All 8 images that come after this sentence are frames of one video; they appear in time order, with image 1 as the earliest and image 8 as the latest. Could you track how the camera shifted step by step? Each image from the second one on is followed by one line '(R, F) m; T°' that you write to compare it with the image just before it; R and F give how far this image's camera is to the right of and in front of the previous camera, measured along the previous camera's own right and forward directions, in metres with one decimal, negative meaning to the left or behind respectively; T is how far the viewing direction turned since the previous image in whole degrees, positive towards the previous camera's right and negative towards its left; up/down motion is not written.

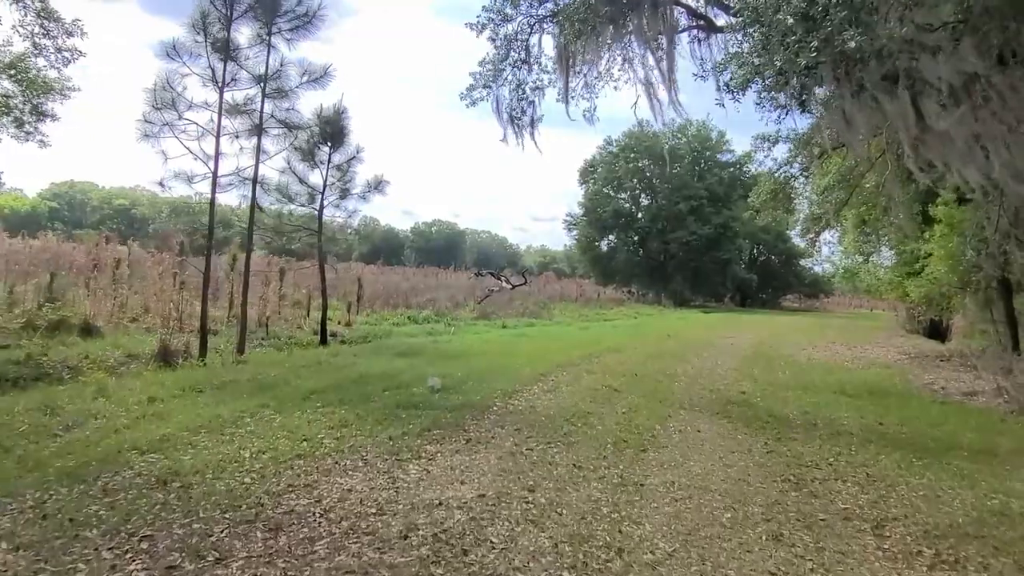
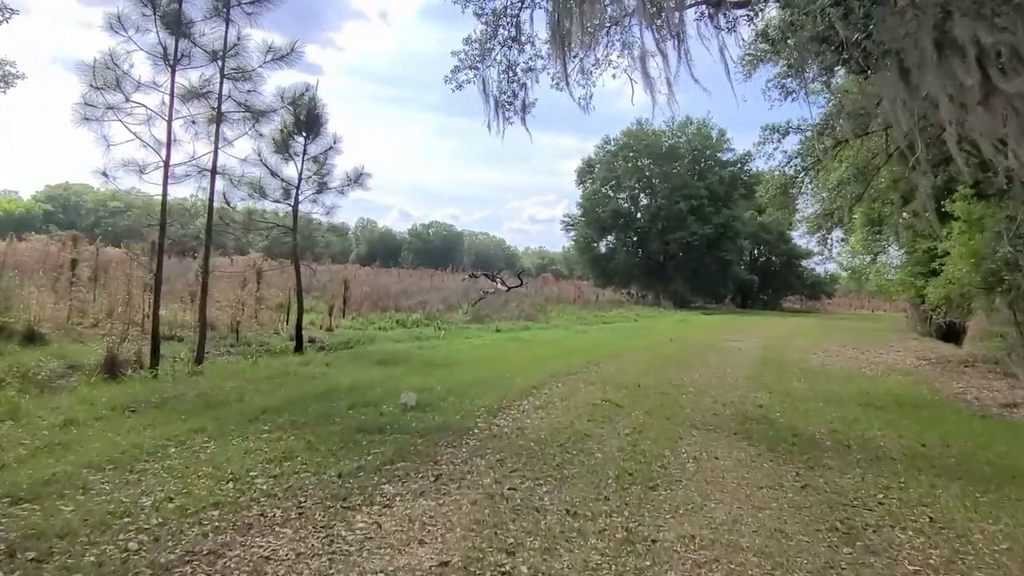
(+0.1, +1.0) m; 0°
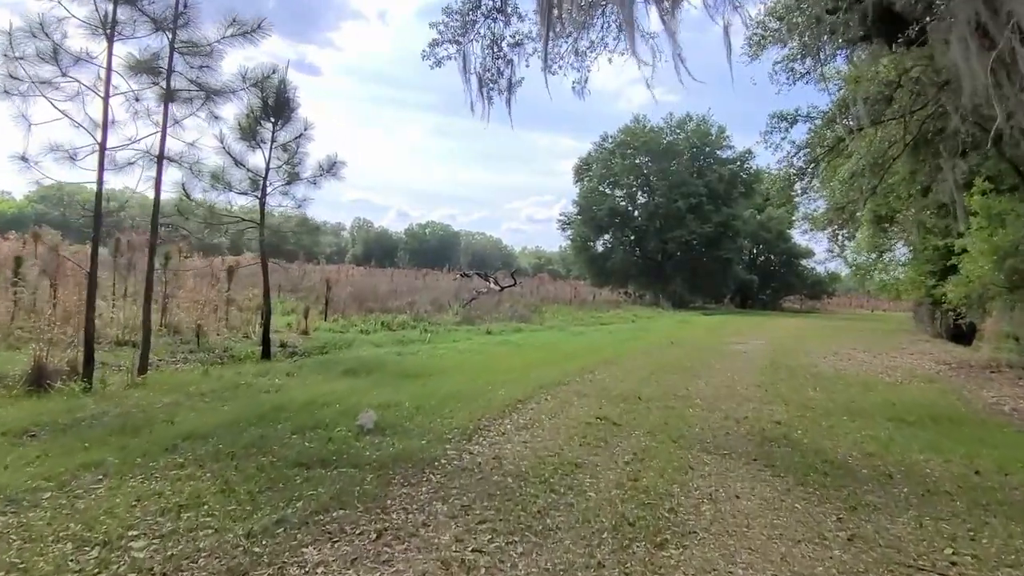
(+0.2, +1.0) m; 0°
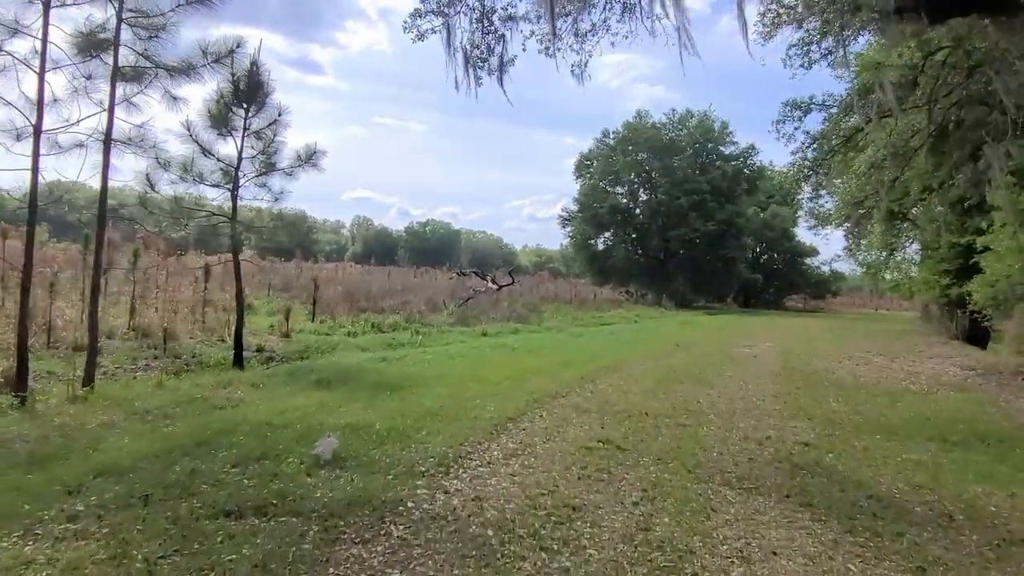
(+0.1, +0.9) m; 0°
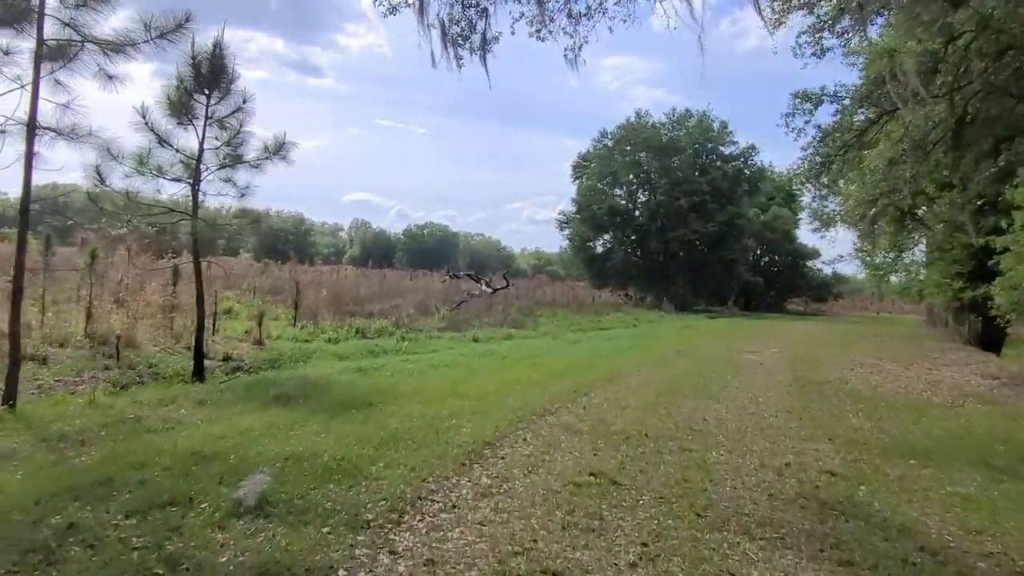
(+0.2, +0.9) m; 0°
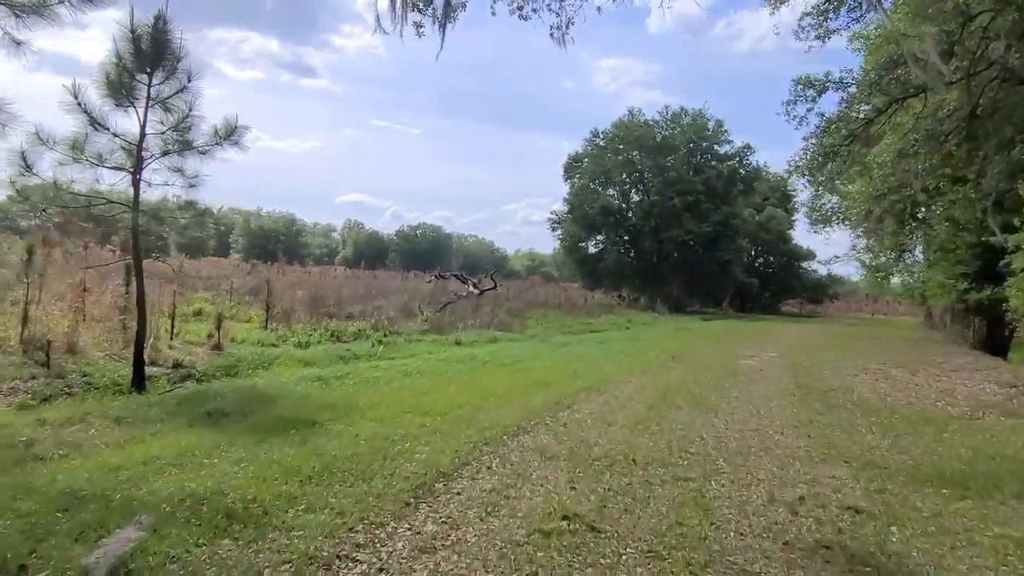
(+0.2, +0.9) m; 0°
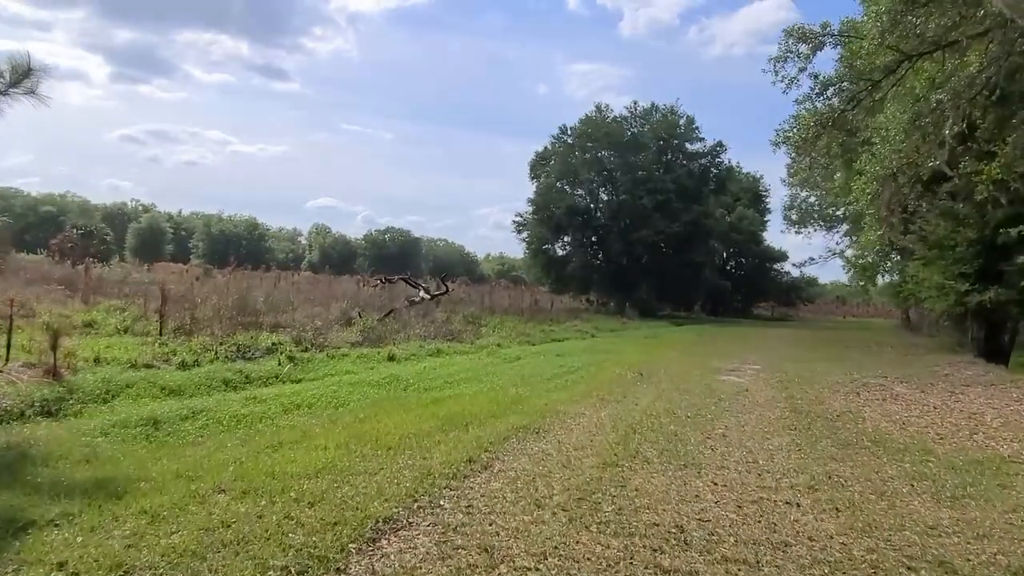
(+0.6, +2.3) m; +2°
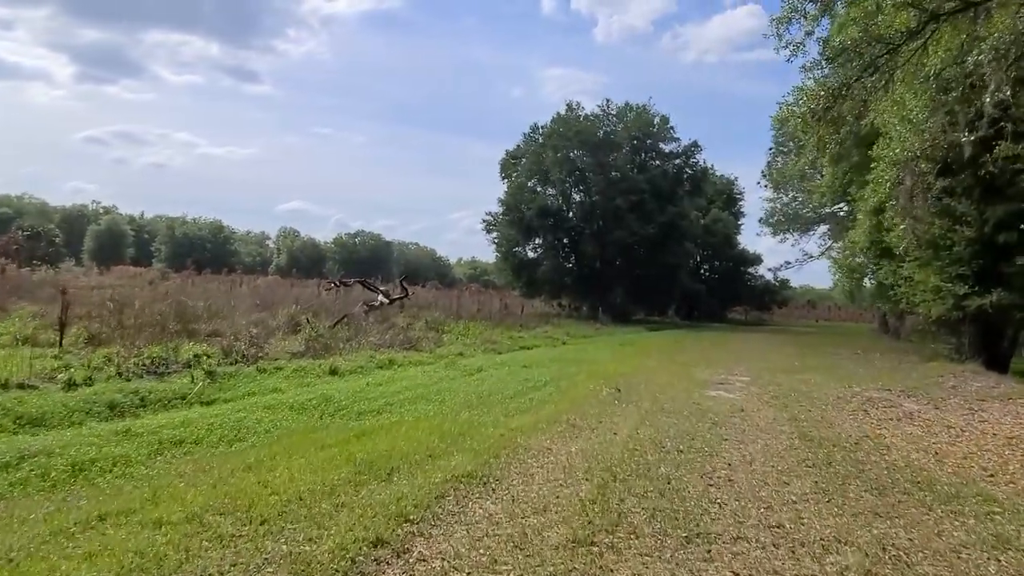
(+0.2, +1.6) m; +2°
